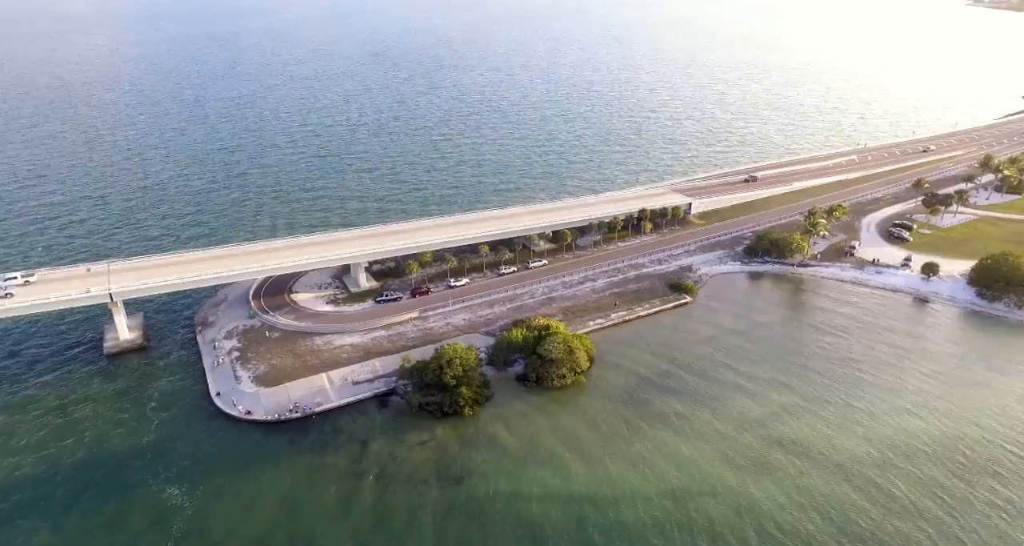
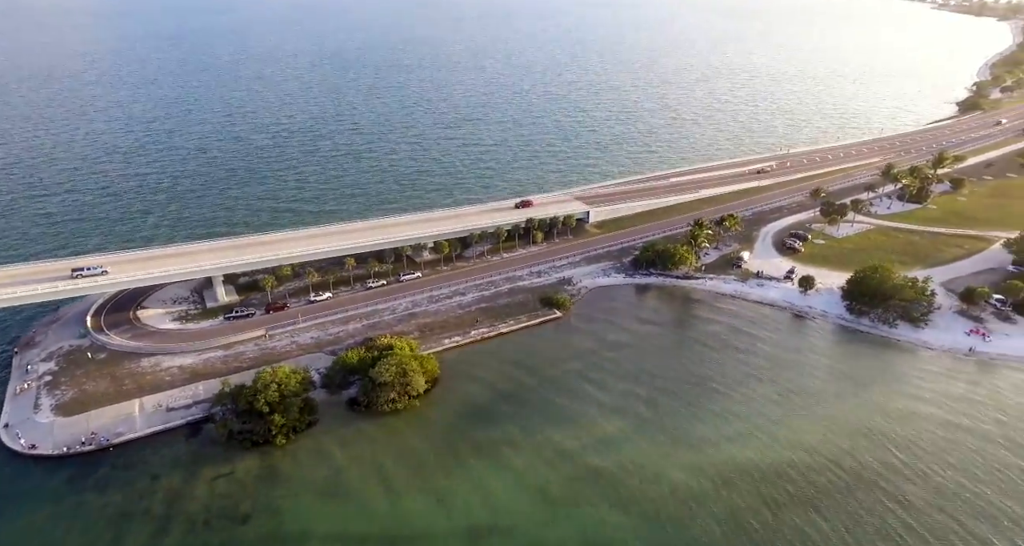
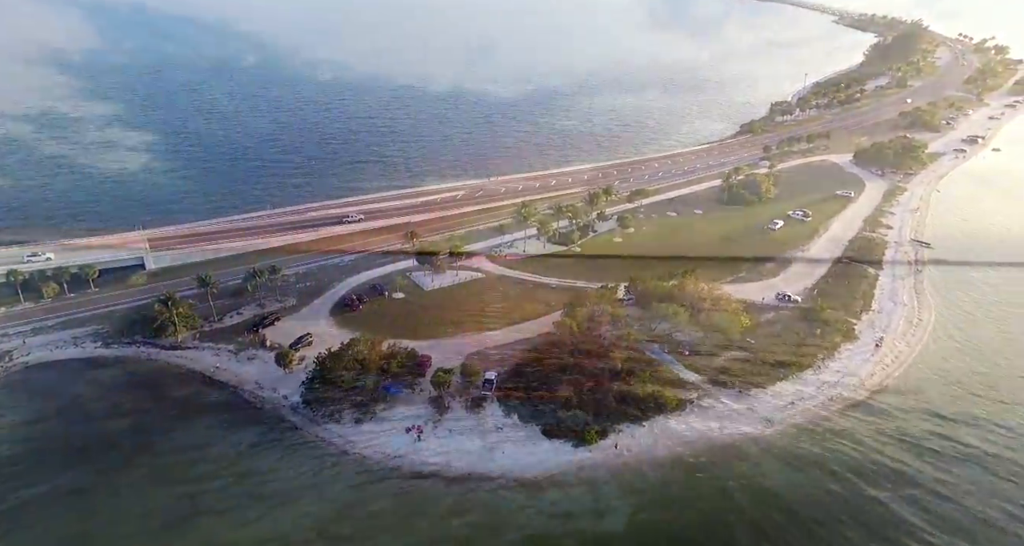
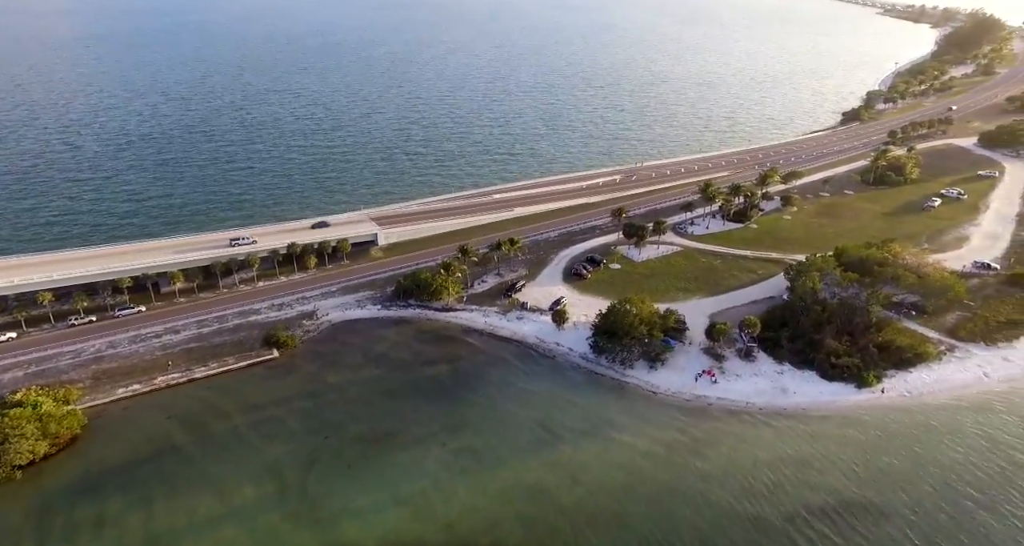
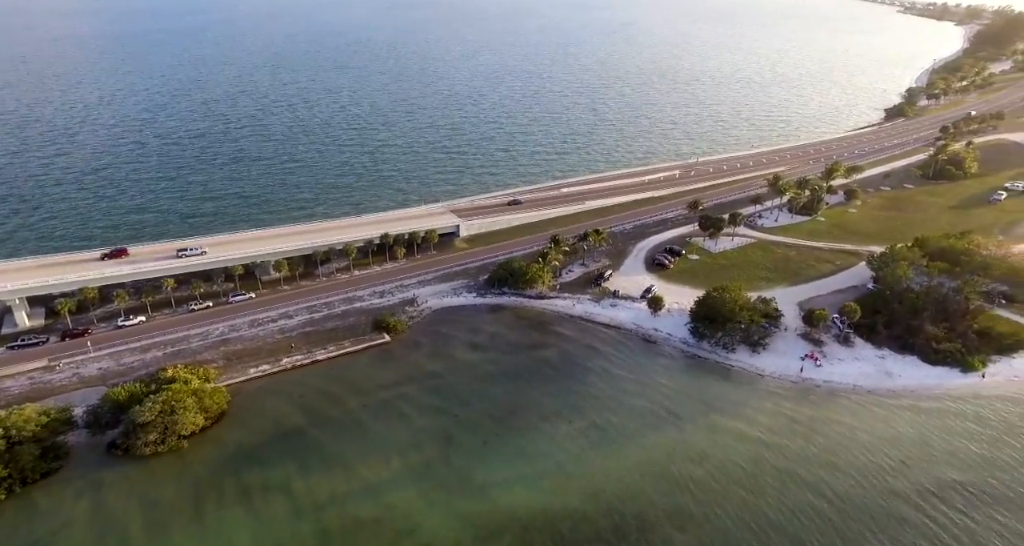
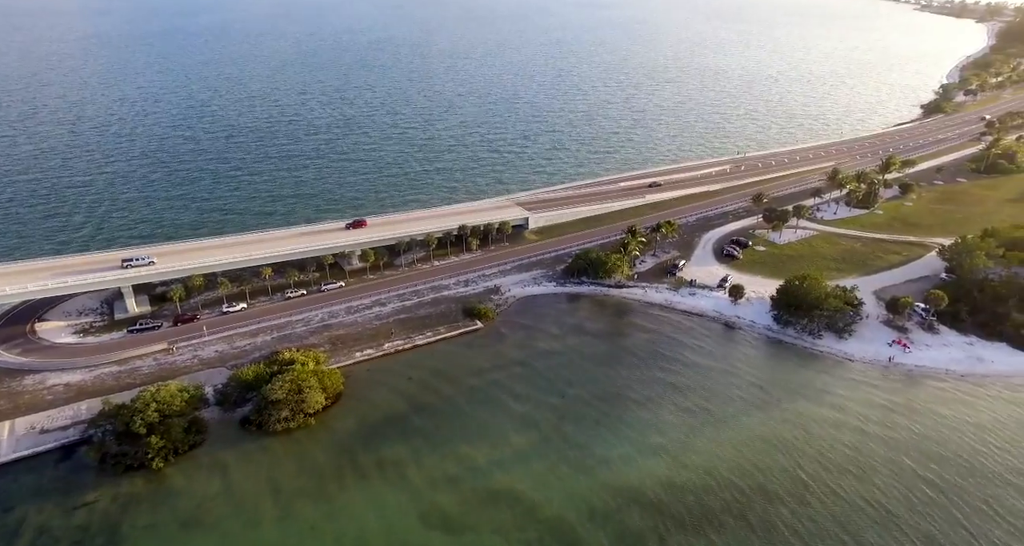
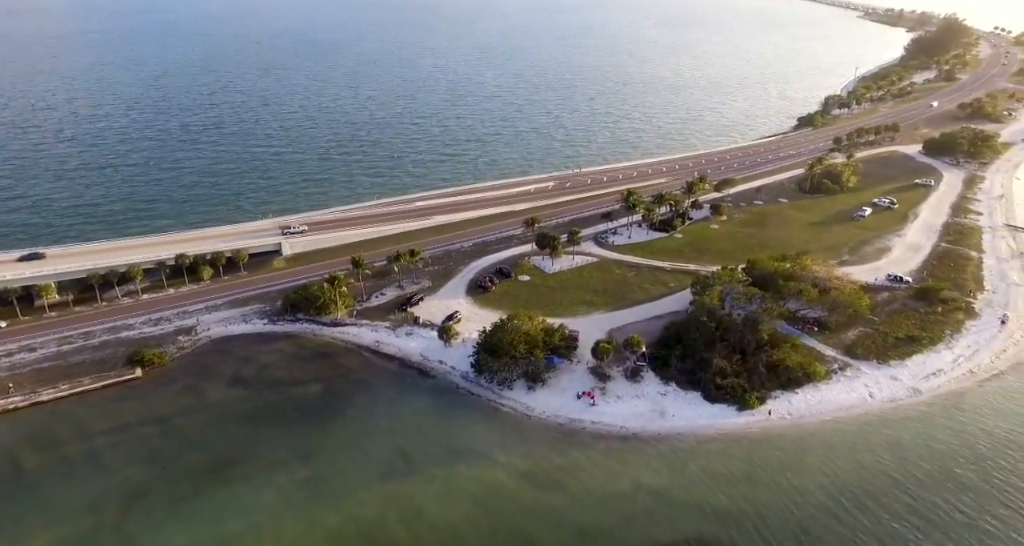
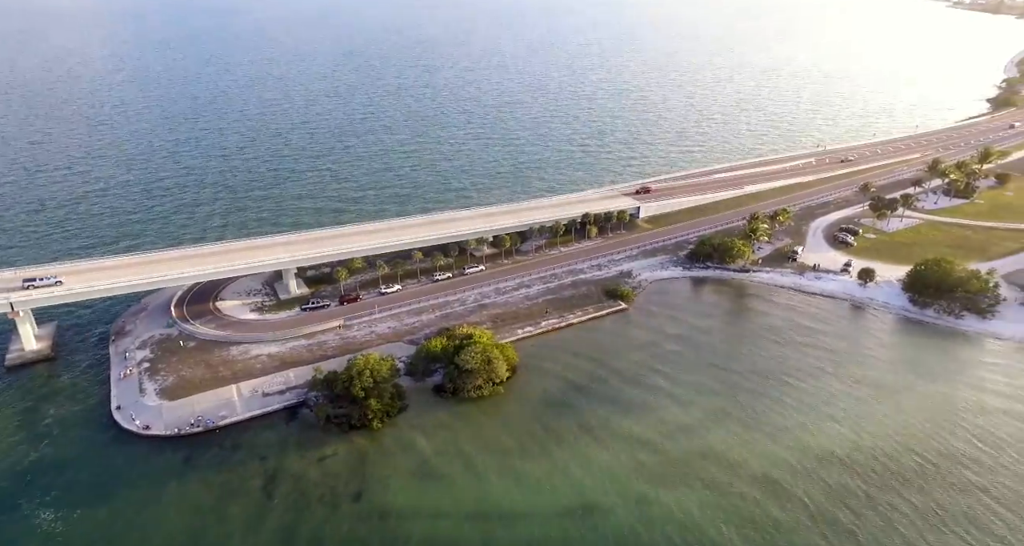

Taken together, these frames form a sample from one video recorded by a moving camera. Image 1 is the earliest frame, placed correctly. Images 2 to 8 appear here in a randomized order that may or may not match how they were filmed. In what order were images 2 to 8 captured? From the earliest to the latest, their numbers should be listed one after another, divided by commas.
8, 2, 6, 5, 4, 7, 3
